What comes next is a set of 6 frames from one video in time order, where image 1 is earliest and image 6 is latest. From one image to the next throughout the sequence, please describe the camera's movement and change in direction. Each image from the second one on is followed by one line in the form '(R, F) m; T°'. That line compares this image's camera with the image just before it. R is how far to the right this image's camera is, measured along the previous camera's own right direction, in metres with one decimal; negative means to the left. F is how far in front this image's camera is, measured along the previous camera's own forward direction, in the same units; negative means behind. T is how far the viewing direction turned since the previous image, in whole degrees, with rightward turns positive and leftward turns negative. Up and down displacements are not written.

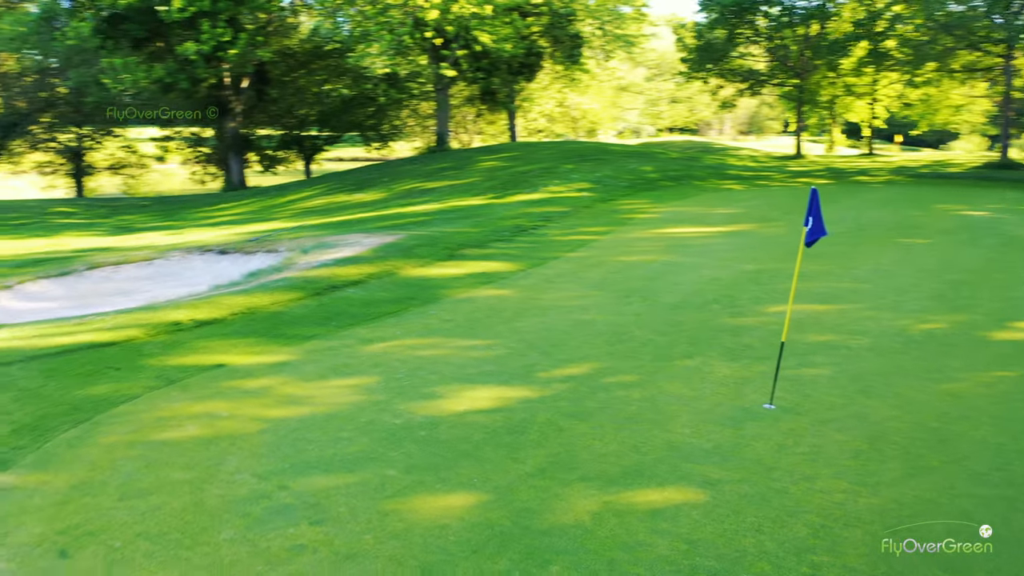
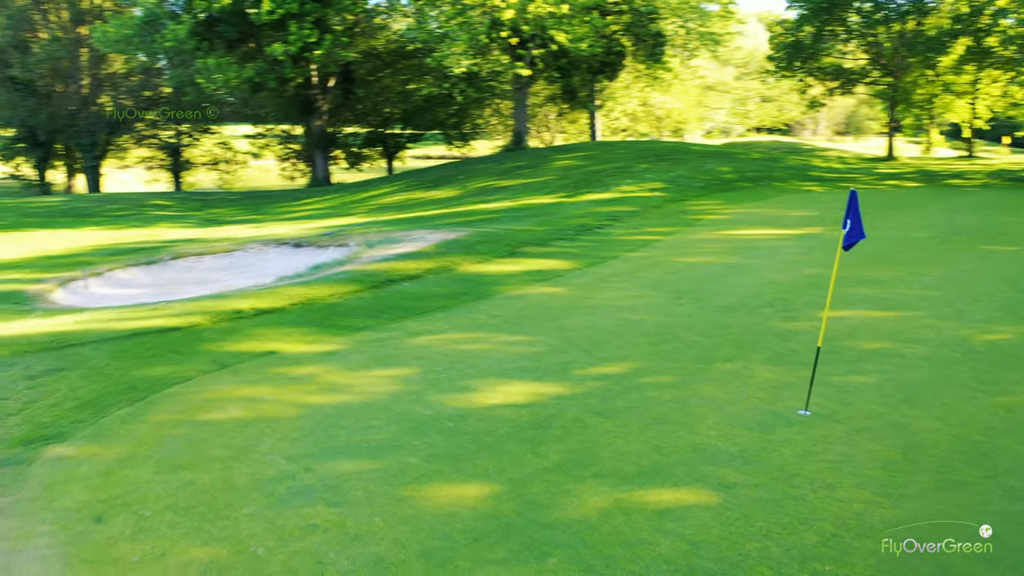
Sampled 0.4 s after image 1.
(+0.4, -0.1) m; -6°
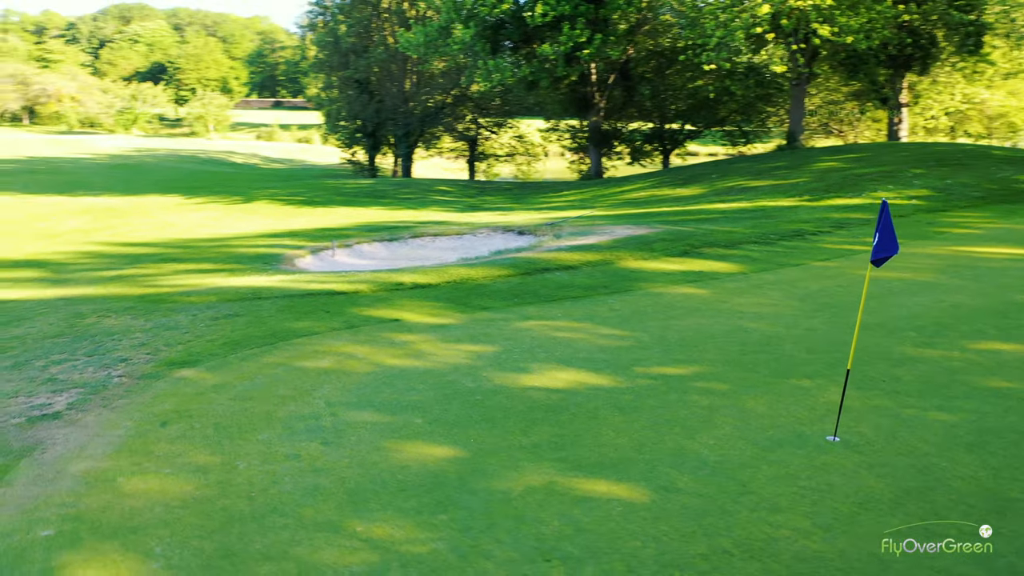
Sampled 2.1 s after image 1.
(+2.3, 0.0) m; -22°
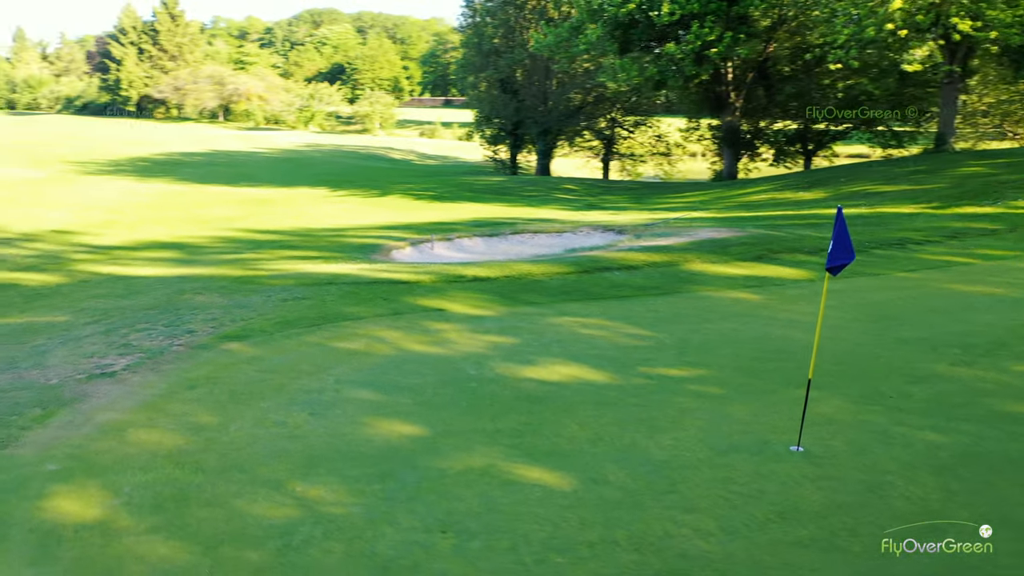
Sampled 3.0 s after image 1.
(+1.4, -0.2) m; -11°
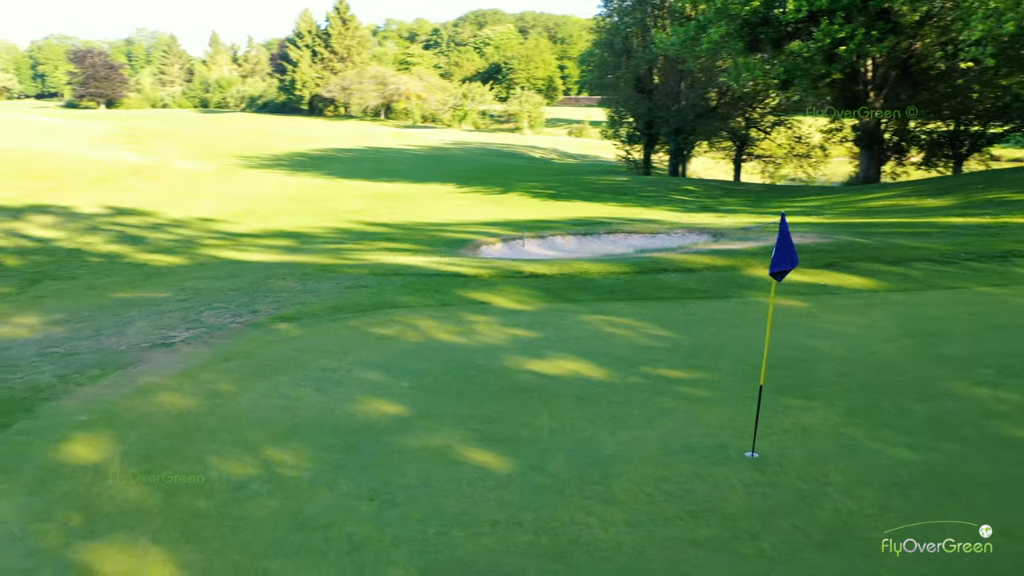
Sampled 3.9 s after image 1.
(+1.4, -0.2) m; -11°
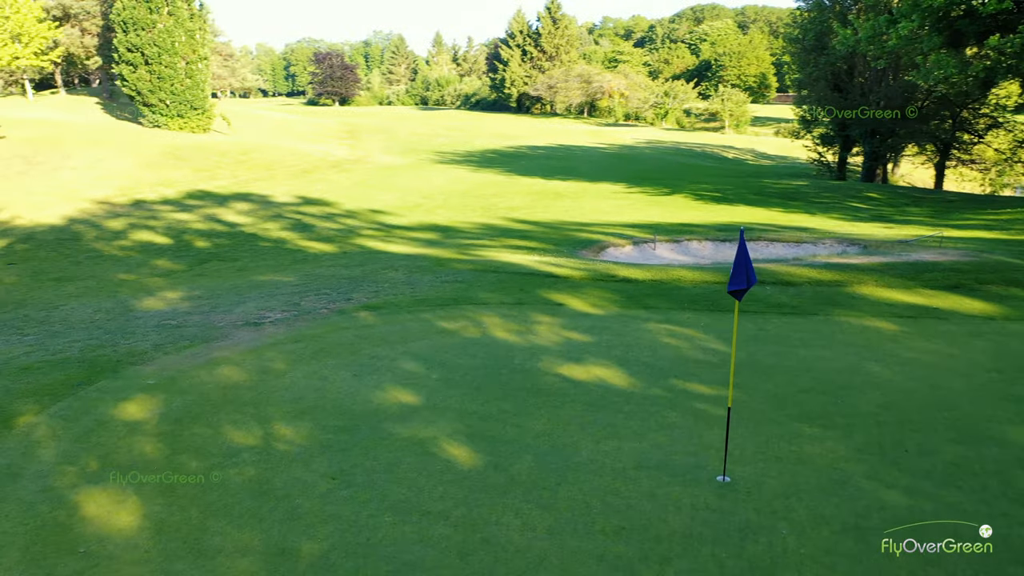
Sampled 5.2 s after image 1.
(+1.6, 0.0) m; -14°
